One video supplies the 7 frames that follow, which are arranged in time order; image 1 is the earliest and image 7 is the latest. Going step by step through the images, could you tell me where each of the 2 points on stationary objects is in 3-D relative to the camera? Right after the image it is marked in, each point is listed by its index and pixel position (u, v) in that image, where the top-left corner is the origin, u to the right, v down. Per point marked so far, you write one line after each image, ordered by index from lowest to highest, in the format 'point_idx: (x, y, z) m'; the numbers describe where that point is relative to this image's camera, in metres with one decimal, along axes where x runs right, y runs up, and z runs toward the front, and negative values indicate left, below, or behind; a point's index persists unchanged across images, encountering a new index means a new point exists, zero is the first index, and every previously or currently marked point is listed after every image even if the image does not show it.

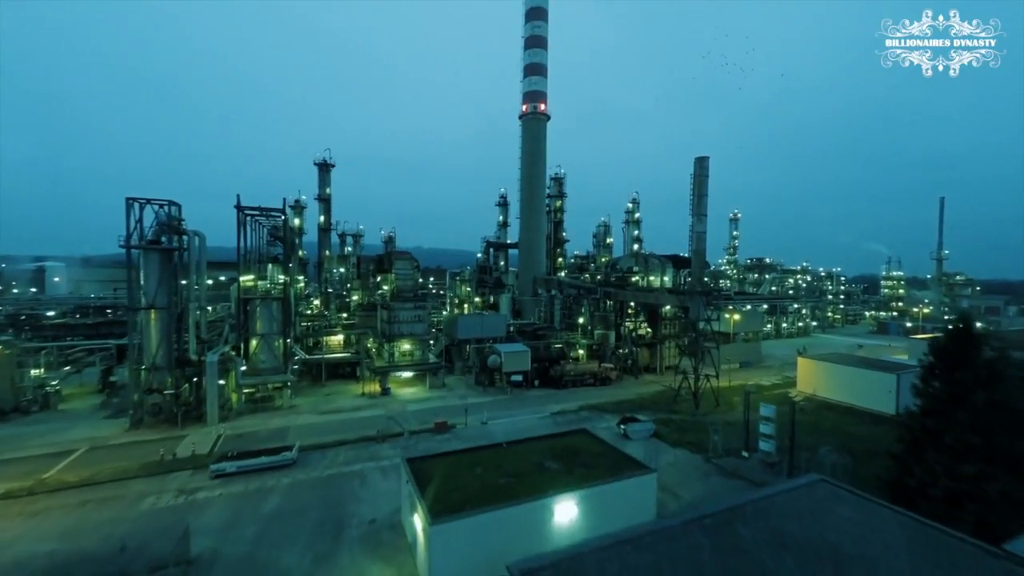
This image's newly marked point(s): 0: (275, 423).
0: (-10.3, -5.9, +18.2) m
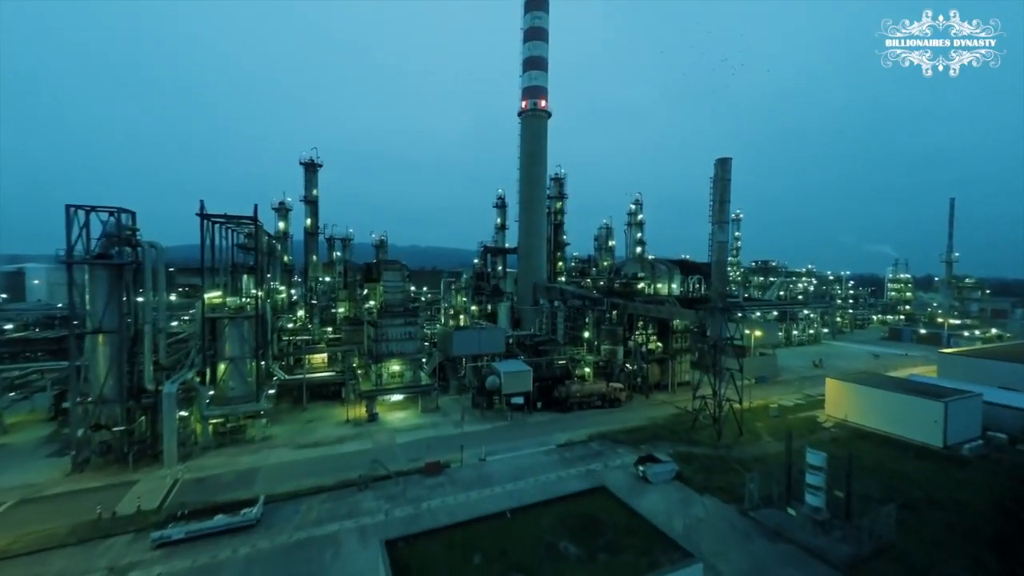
0: (-10.3, -6.6, +16.0) m
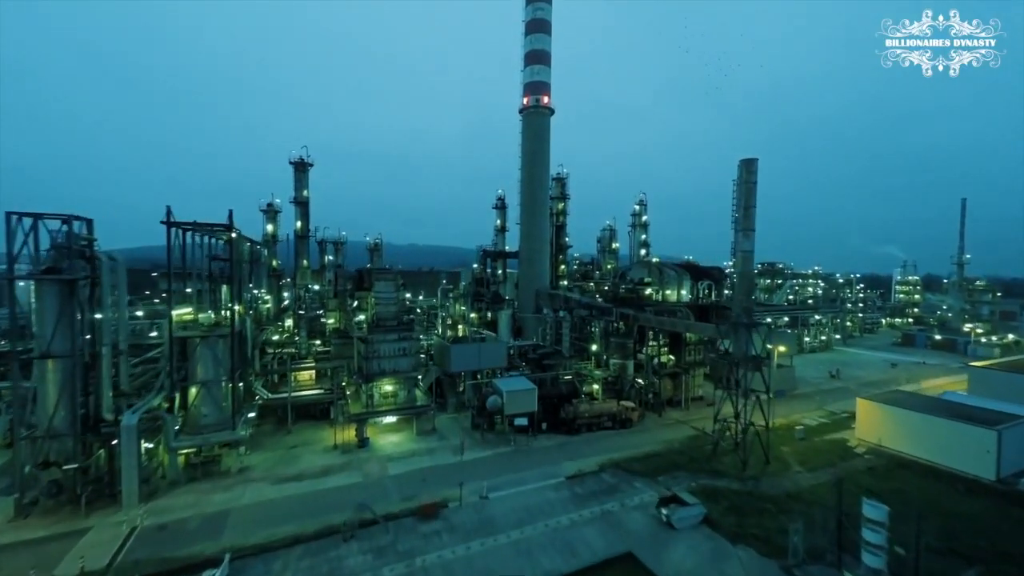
0: (-10.1, -7.2, +14.2) m
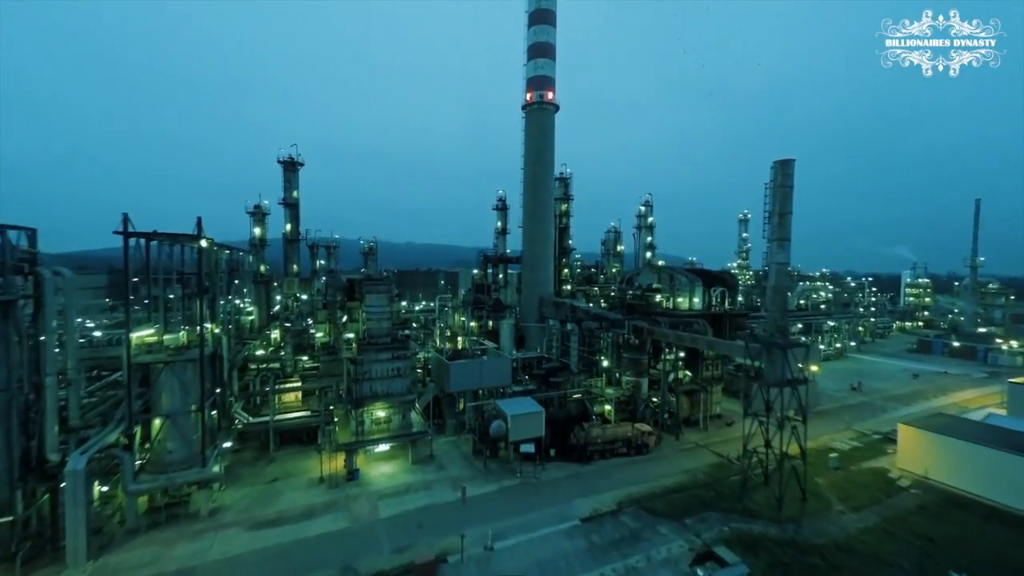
0: (-9.8, -7.8, +12.3) m
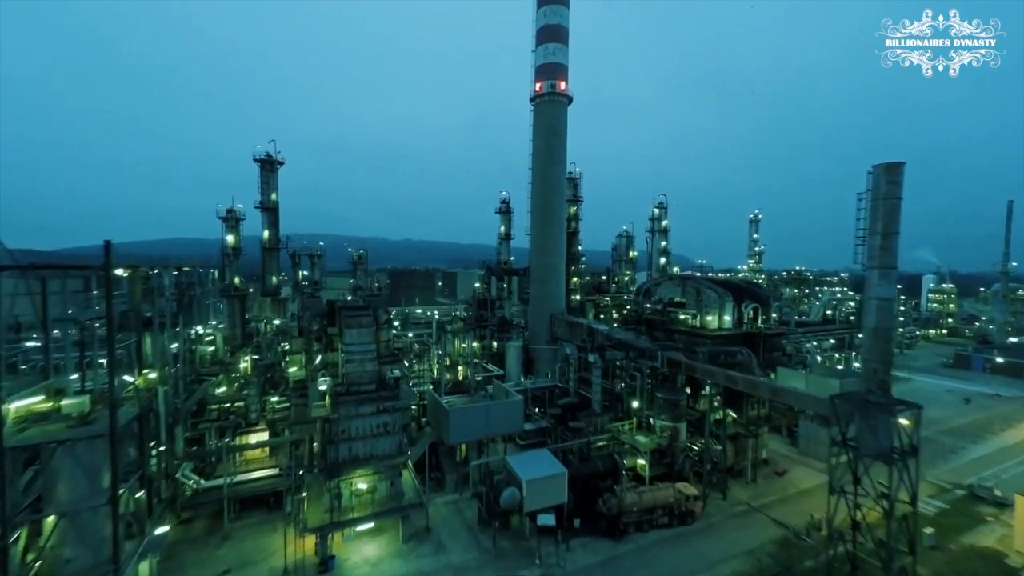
0: (-9.3, -9.0, +8.6) m
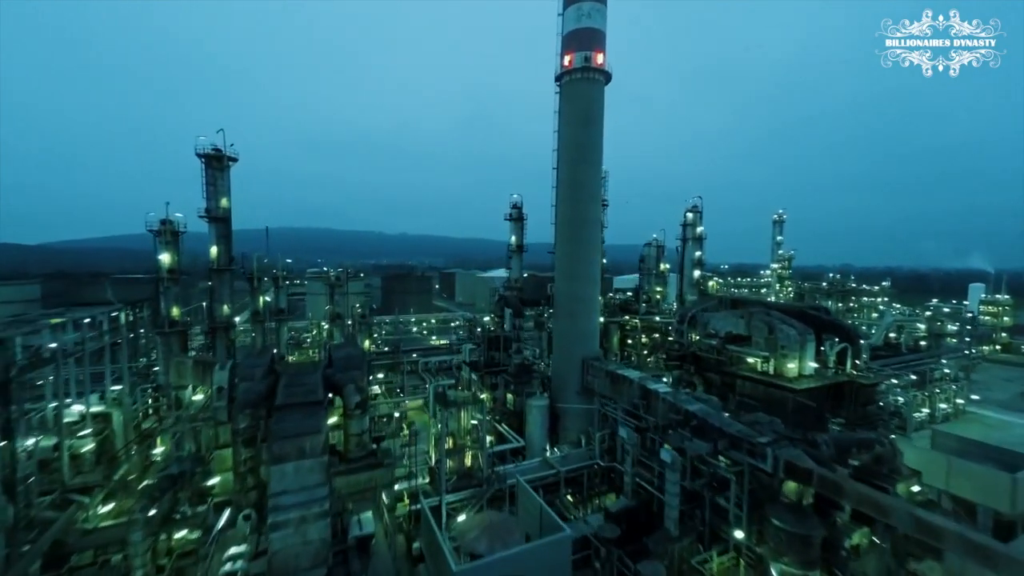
0: (-8.1, -11.0, +2.0) m
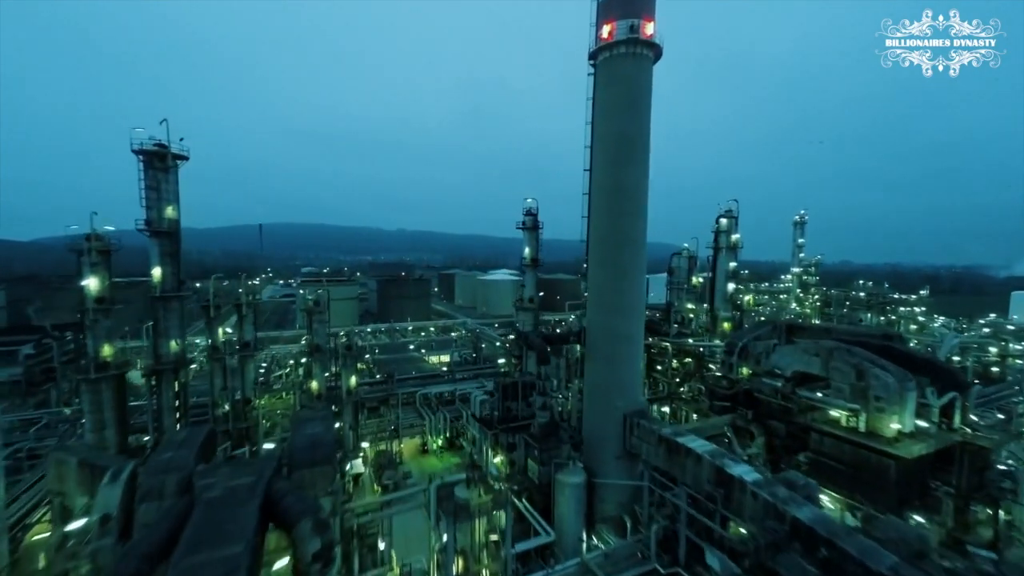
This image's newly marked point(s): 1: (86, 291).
0: (-7.1, -12.5, -2.7) m
1: (-18.0, 0.0, +17.8) m
